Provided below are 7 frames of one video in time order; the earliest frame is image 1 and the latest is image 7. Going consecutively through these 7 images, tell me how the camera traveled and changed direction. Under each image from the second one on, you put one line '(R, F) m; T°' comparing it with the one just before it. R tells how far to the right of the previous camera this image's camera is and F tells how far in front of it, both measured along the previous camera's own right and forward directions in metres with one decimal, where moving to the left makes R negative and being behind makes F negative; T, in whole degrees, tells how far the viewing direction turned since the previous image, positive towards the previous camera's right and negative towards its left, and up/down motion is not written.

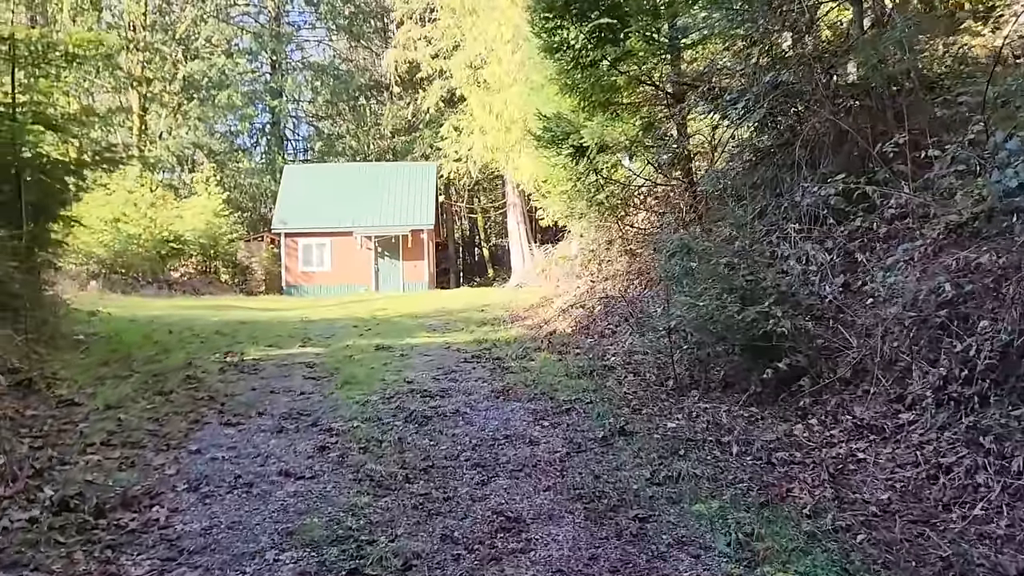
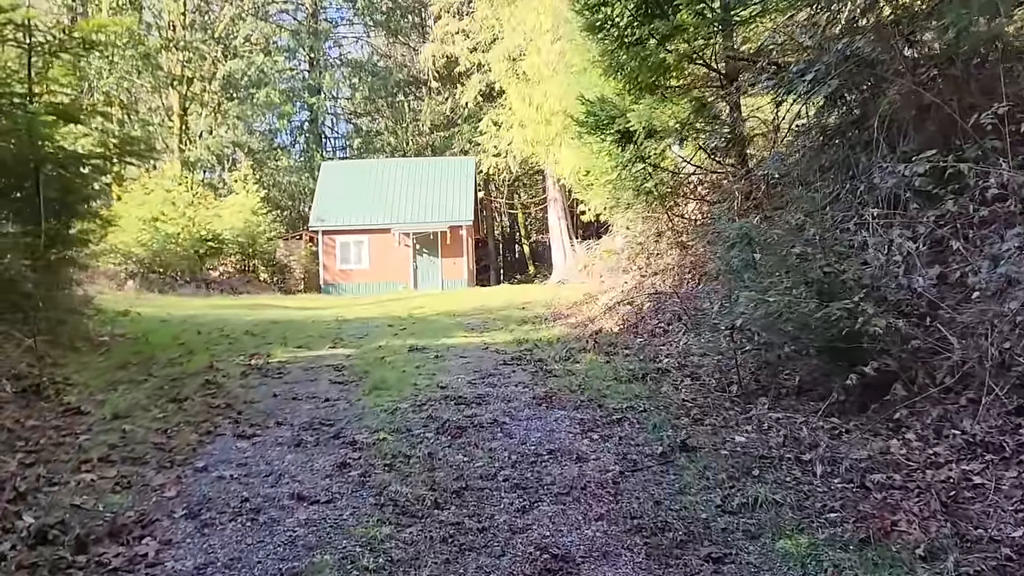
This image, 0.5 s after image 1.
(0.0, +0.6) m; -3°
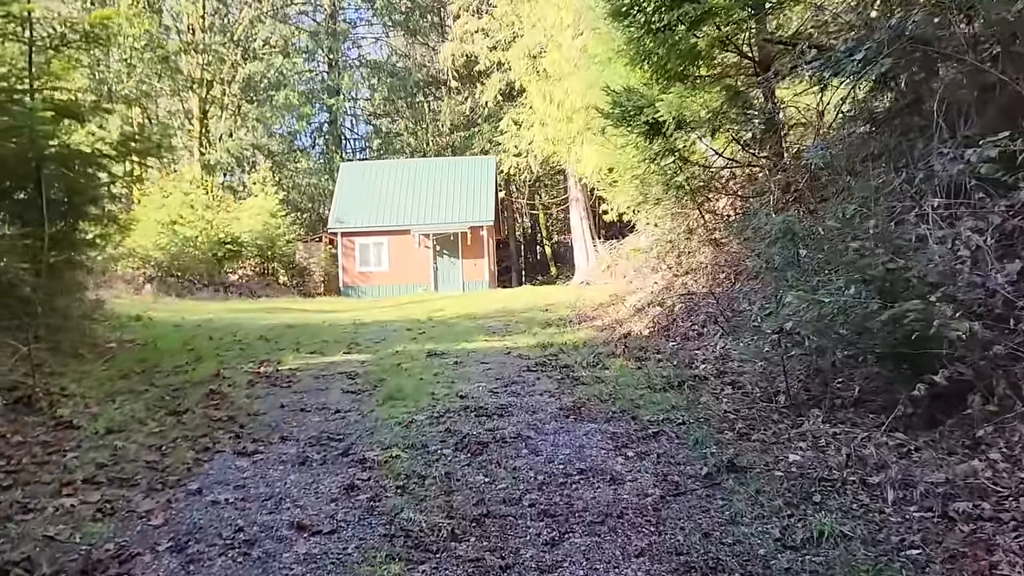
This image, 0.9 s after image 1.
(0.0, +0.5) m; -1°
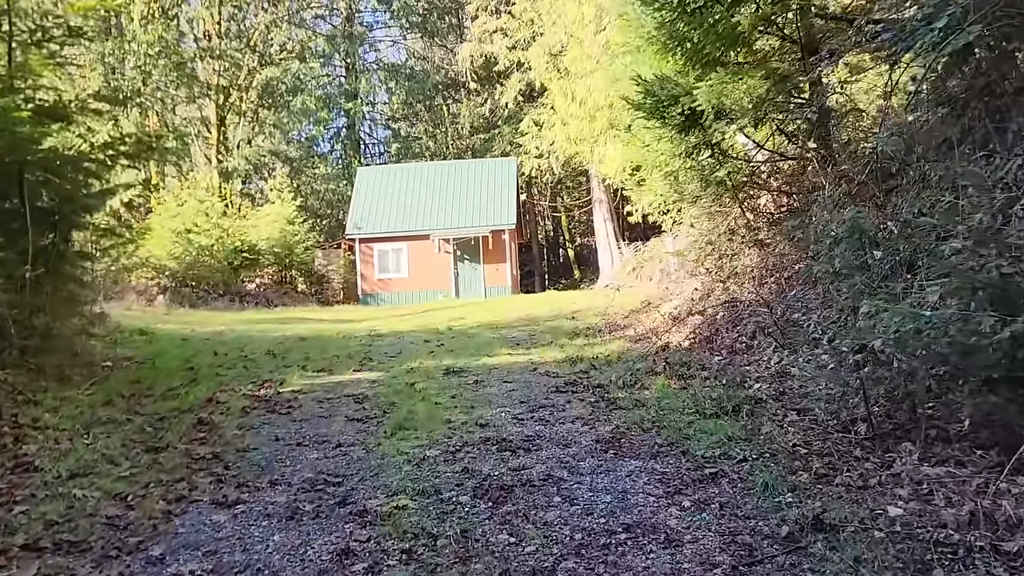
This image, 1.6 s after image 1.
(0.0, +0.7) m; -2°
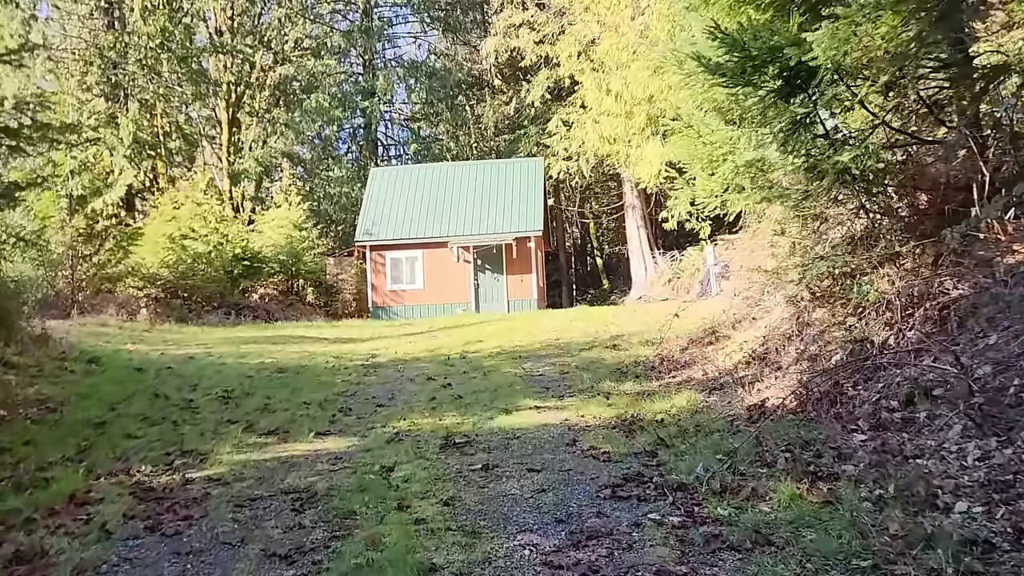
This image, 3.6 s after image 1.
(0.0, +2.2) m; -2°
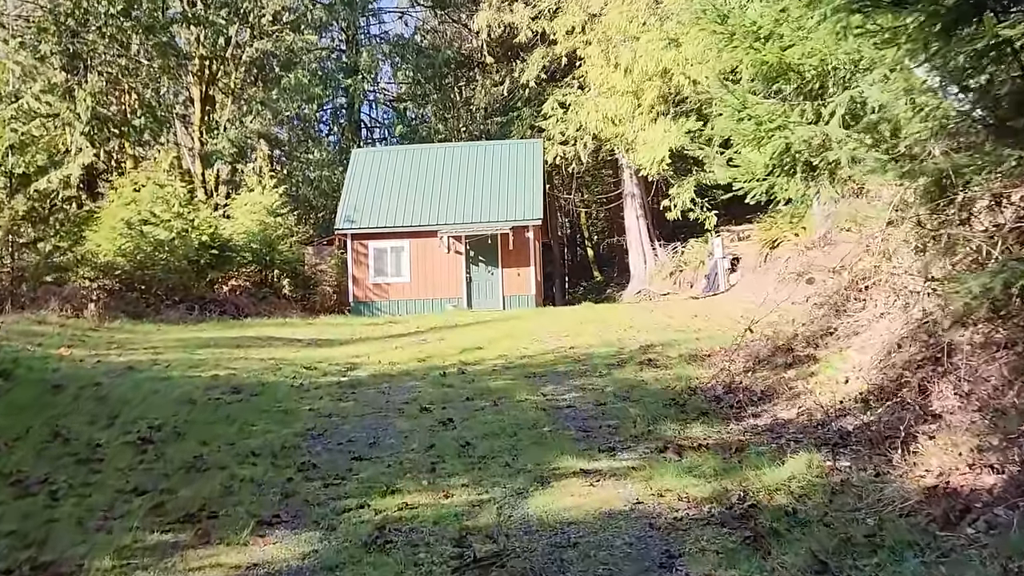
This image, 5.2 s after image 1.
(-0.3, +1.9) m; +1°
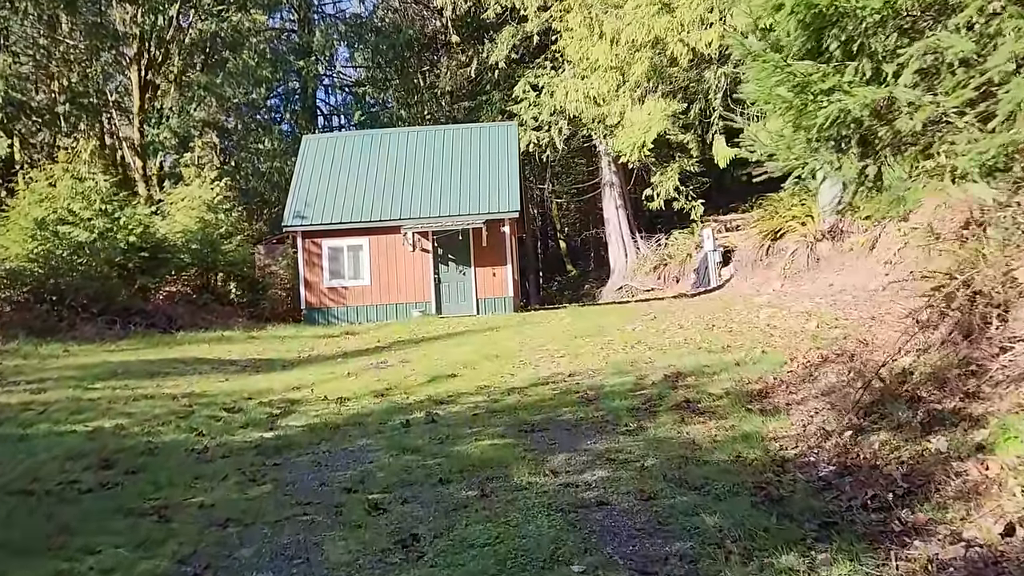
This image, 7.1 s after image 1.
(-0.1, +2.2) m; +2°
